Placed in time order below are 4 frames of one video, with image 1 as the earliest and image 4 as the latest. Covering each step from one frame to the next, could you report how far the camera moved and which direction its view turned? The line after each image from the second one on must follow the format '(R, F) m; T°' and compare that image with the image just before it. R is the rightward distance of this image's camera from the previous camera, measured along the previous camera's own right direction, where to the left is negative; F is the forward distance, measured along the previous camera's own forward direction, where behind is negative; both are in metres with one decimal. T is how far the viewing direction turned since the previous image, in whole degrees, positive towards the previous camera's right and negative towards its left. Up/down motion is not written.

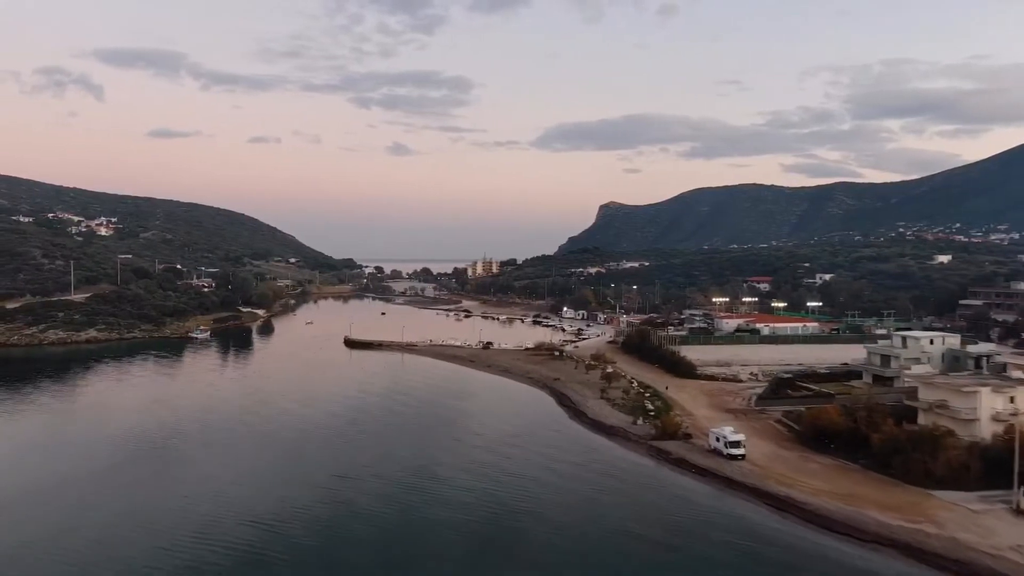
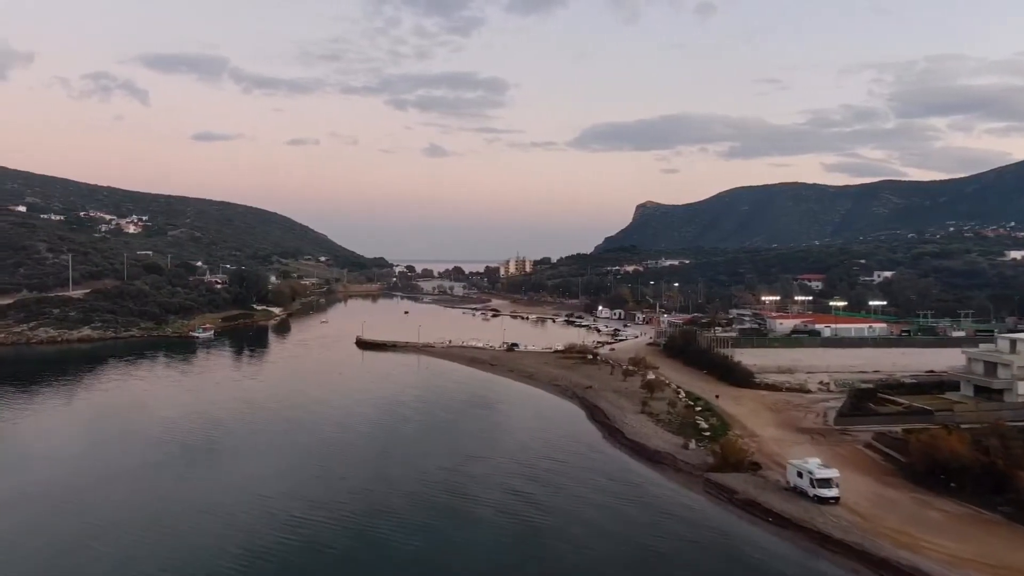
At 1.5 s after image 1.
(+0.4, +4.1) m; -3°
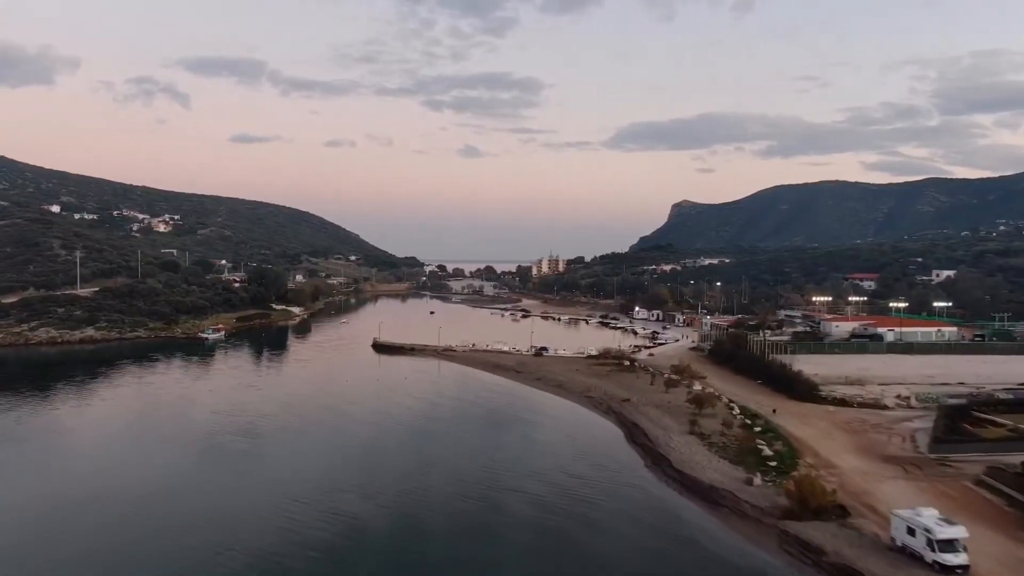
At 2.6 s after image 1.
(+0.2, +3.0) m; -2°
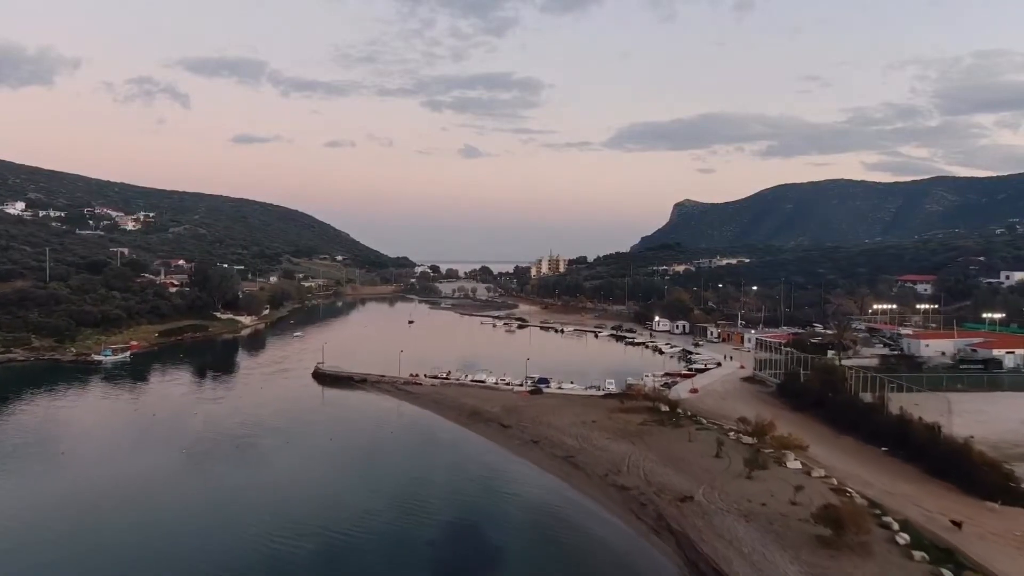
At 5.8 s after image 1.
(+0.4, +8.8) m; 0°
